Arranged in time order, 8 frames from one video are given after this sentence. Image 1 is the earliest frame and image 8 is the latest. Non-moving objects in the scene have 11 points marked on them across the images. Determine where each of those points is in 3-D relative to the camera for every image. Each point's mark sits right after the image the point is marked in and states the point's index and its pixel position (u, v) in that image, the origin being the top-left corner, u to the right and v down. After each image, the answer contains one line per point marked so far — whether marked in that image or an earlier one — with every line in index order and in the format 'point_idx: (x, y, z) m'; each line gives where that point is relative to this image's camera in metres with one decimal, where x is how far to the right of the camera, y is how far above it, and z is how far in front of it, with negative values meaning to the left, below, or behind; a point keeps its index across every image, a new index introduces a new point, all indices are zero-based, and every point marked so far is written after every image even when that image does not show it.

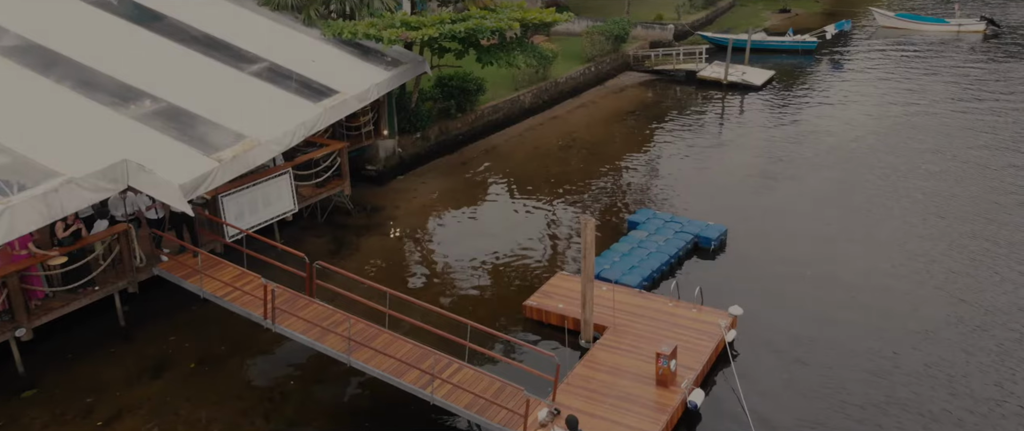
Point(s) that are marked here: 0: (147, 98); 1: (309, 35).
0: (-6.1, +1.9, +12.8) m
1: (-4.7, +4.2, +17.6) m
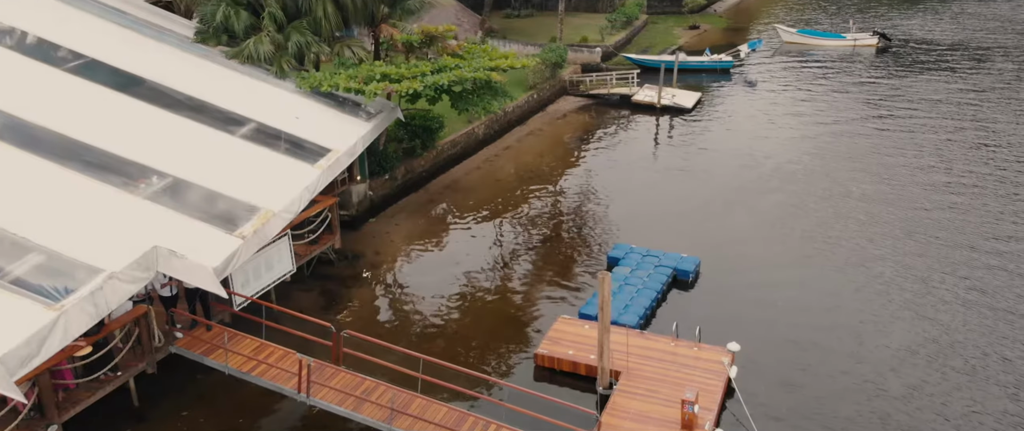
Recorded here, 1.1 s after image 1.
0: (-5.9, +0.7, +12.6) m
1: (-5.2, +2.9, +17.5) m
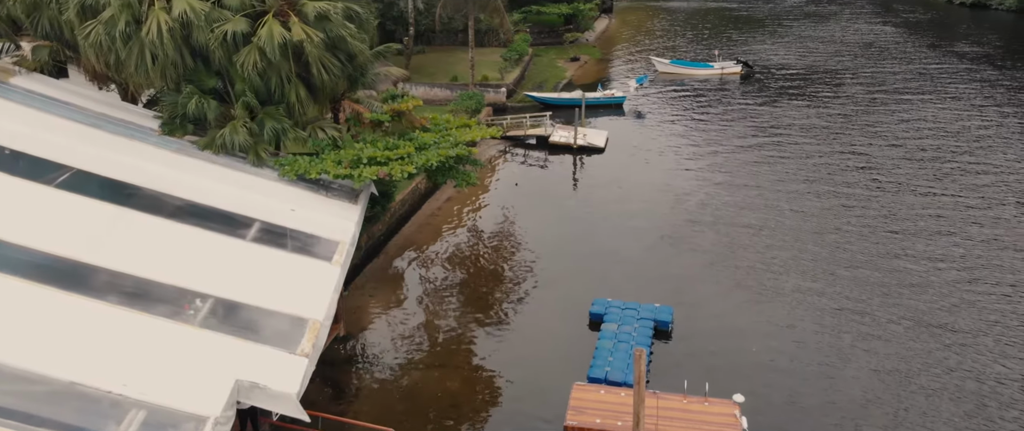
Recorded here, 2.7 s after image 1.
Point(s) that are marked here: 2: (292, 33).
0: (-5.1, -1.3, +12.3) m
1: (-5.6, +0.9, +17.4) m
2: (-4.8, +4.0, +16.7) m
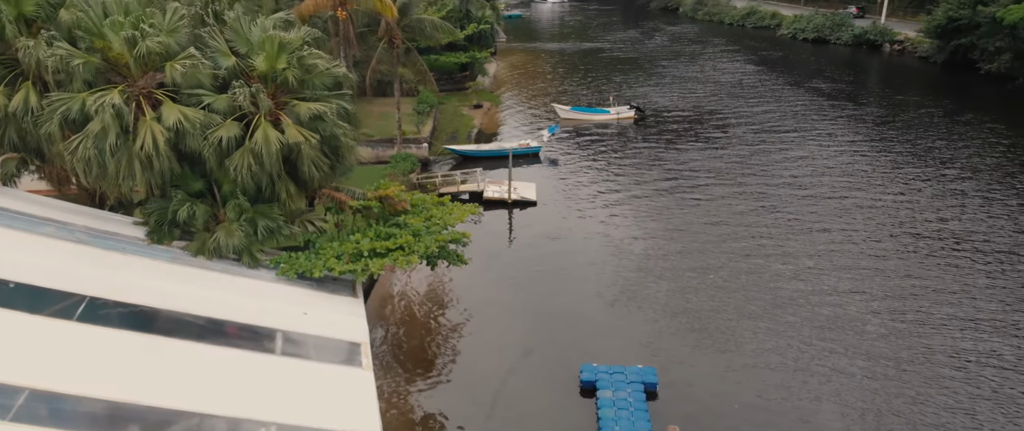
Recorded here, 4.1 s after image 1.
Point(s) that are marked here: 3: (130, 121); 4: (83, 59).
0: (-4.1, -3.4, +12.1) m
1: (-5.5, -1.4, +17.1) m
2: (-4.9, +1.8, +16.7) m
3: (-7.8, +1.9, +15.6) m
4: (-8.6, +3.1, +15.4) m
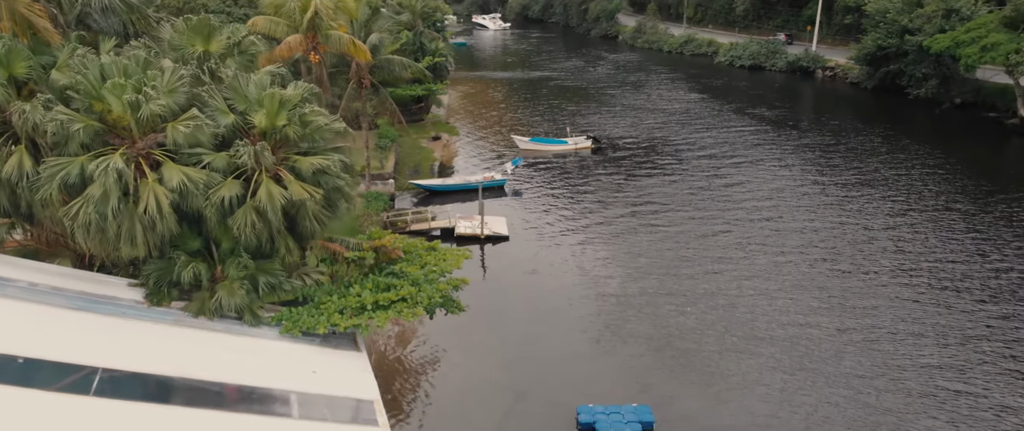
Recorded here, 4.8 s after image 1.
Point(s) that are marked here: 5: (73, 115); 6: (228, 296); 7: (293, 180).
0: (-3.5, -4.4, +12.0) m
1: (-5.4, -2.7, +16.9) m
2: (-4.8, +0.5, +16.6) m
3: (-7.7, +0.6, +15.3) m
4: (-8.5, +1.8, +15.1) m
5: (-8.7, +2.0, +15.1) m
6: (-6.2, -1.7, +16.7) m
7: (-4.8, +0.8, +16.9) m
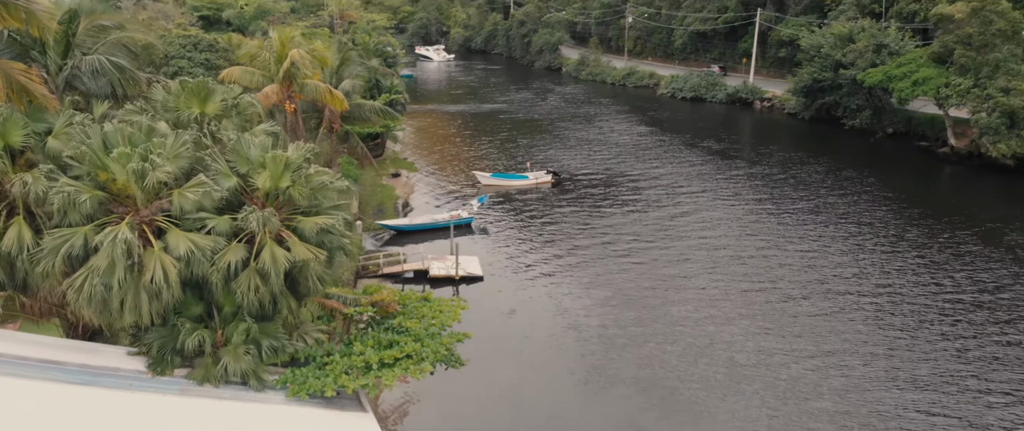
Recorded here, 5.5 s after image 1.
0: (-2.9, -5.6, +11.9) m
1: (-5.2, -4.1, +16.7) m
2: (-4.7, -0.8, +16.6) m
3: (-7.4, -0.7, +15.1) m
4: (-8.2, +0.4, +14.8) m
5: (-8.4, +0.6, +14.8) m
6: (-6.0, -3.1, +16.5) m
7: (-4.7, -0.6, +16.8) m
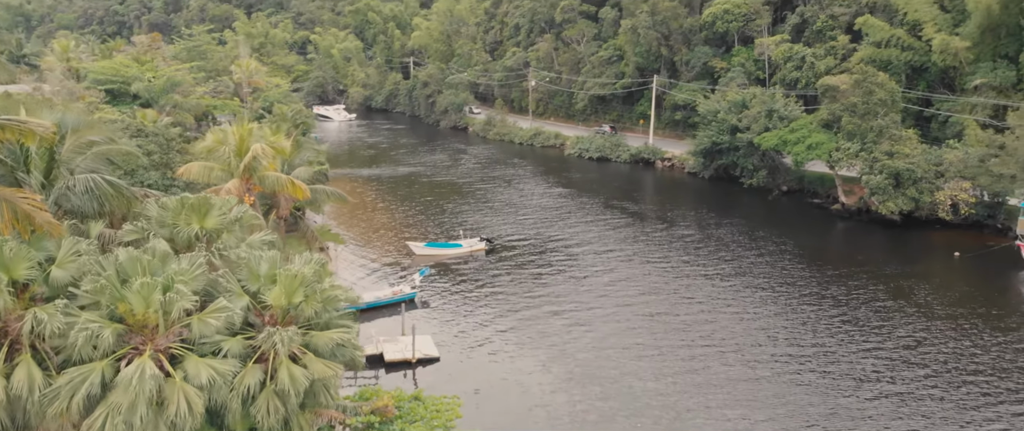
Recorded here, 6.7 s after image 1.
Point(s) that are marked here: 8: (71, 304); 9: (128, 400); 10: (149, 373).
0: (-1.6, -7.7, +11.8) m
1: (-4.6, -6.6, +16.2) m
2: (-4.2, -3.4, +16.4) m
3: (-6.7, -3.2, +14.5) m
4: (-7.5, -2.1, +14.2) m
5: (-7.7, -2.0, +14.2) m
6: (-5.4, -5.7, +16.0) m
7: (-4.3, -3.1, +16.7) m
8: (-8.6, -1.6, +14.8) m
9: (-7.1, -3.4, +14.1) m
10: (-6.8, -2.9, +14.2) m
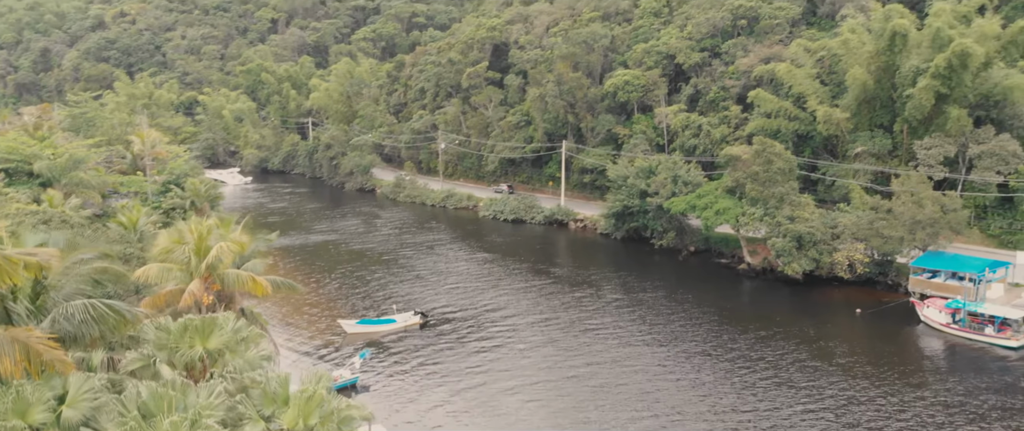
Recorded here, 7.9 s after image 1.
0: (-0.3, -9.9, +11.7) m
1: (-4.0, -9.2, +15.8) m
2: (-3.8, -6.0, +16.3) m
3: (-6.0, -5.8, +14.1) m
4: (-6.7, -4.6, +13.7) m
5: (-7.0, -4.5, +13.7) m
6: (-4.8, -8.3, +15.5) m
7: (-3.9, -5.7, +16.5) m
8: (-7.9, -4.2, +14.1) m
9: (-6.3, -5.9, +13.5) m
10: (-6.0, -5.4, +13.7) m
